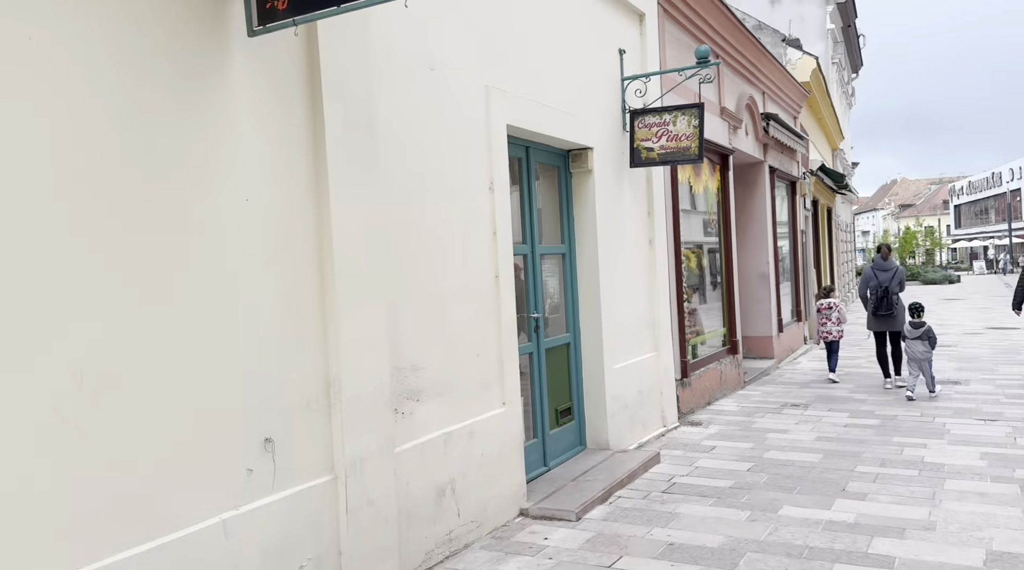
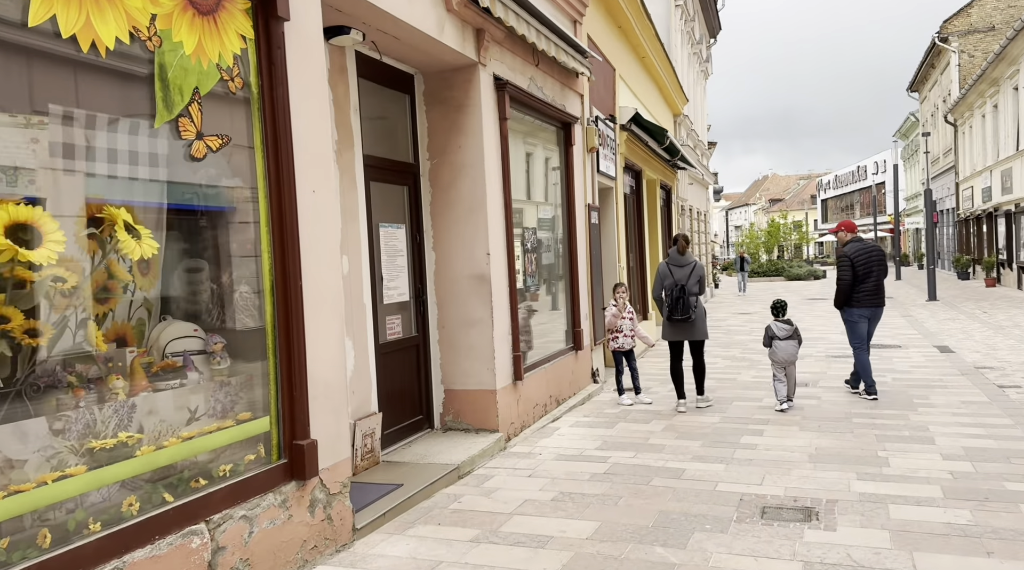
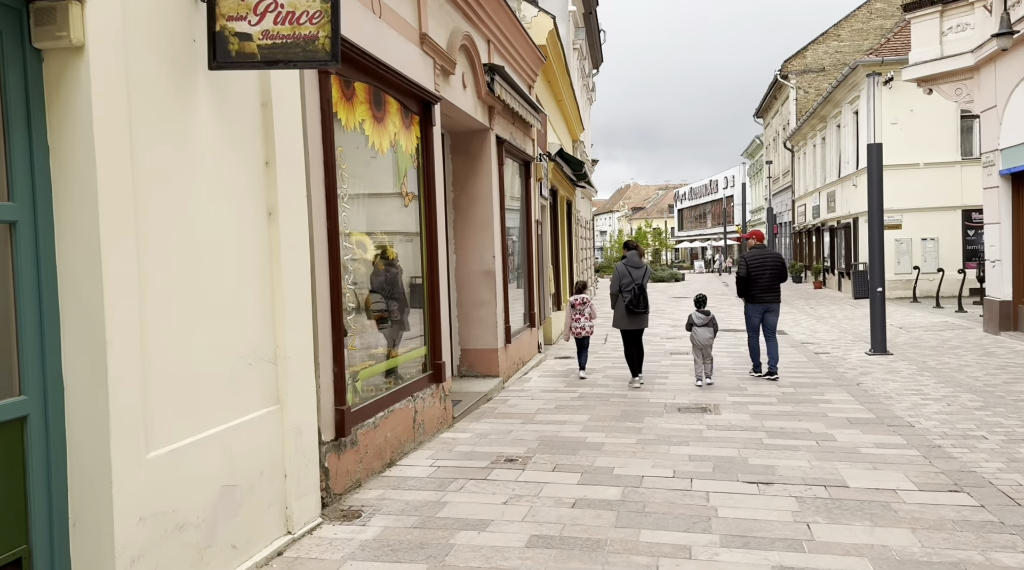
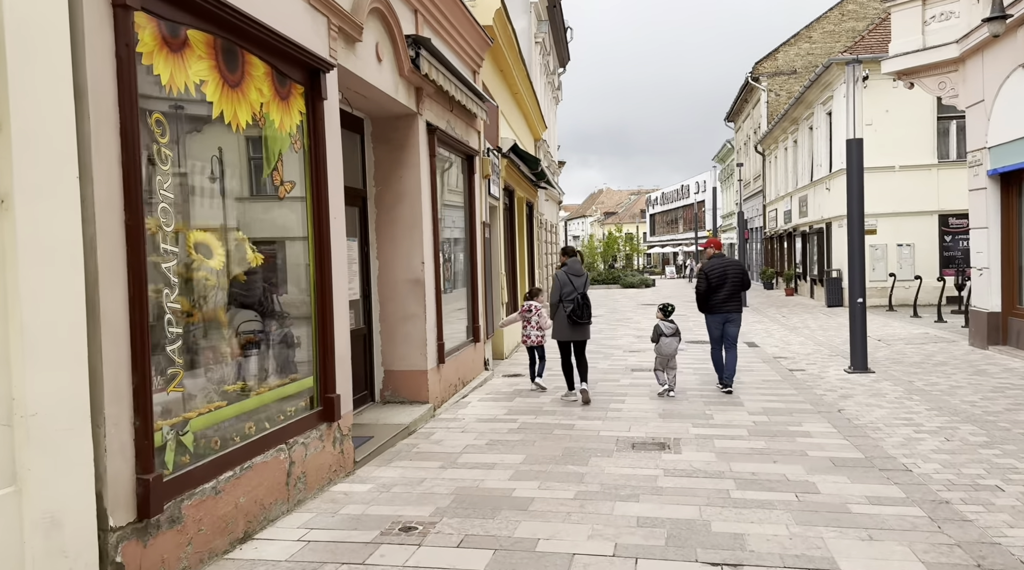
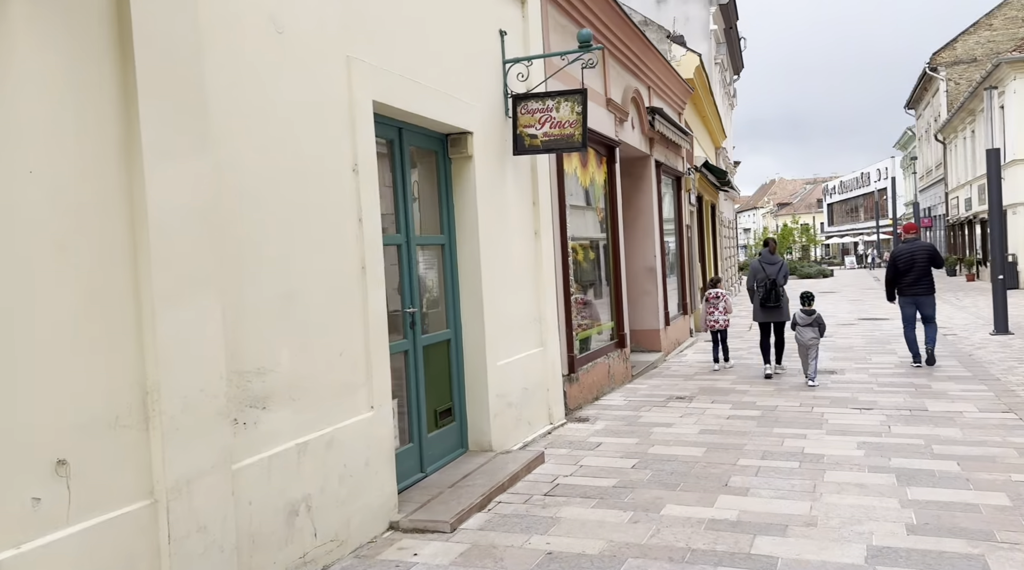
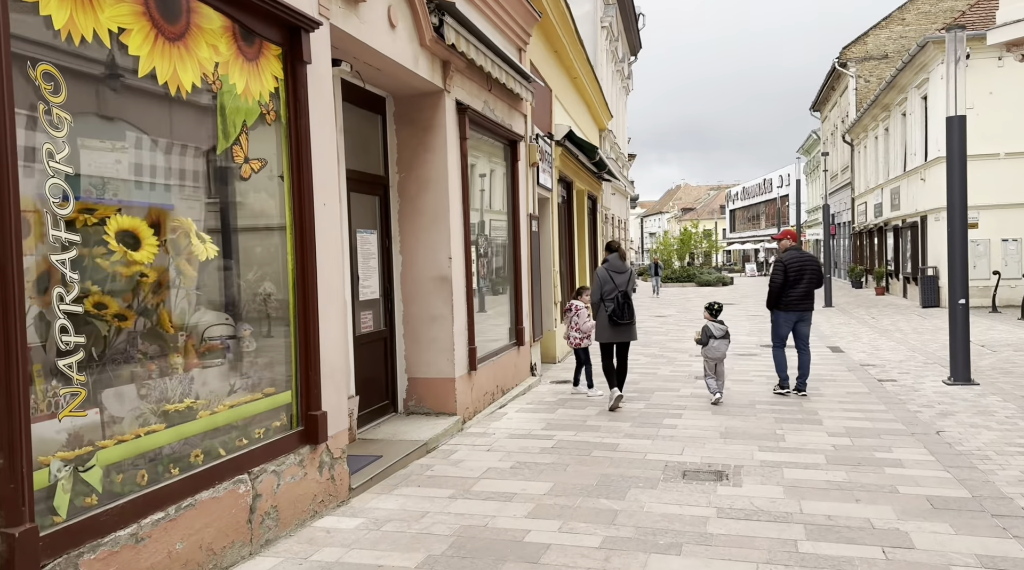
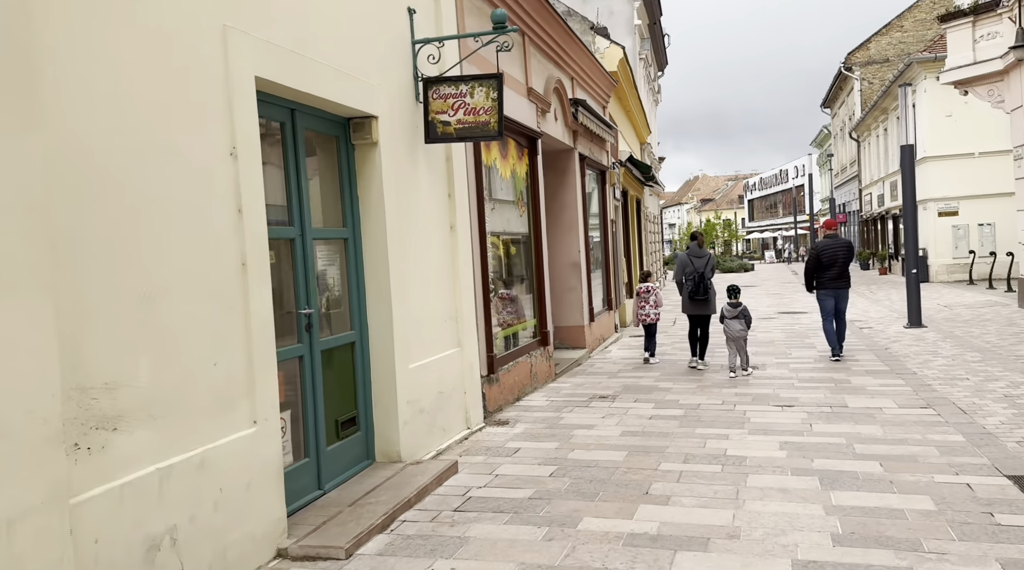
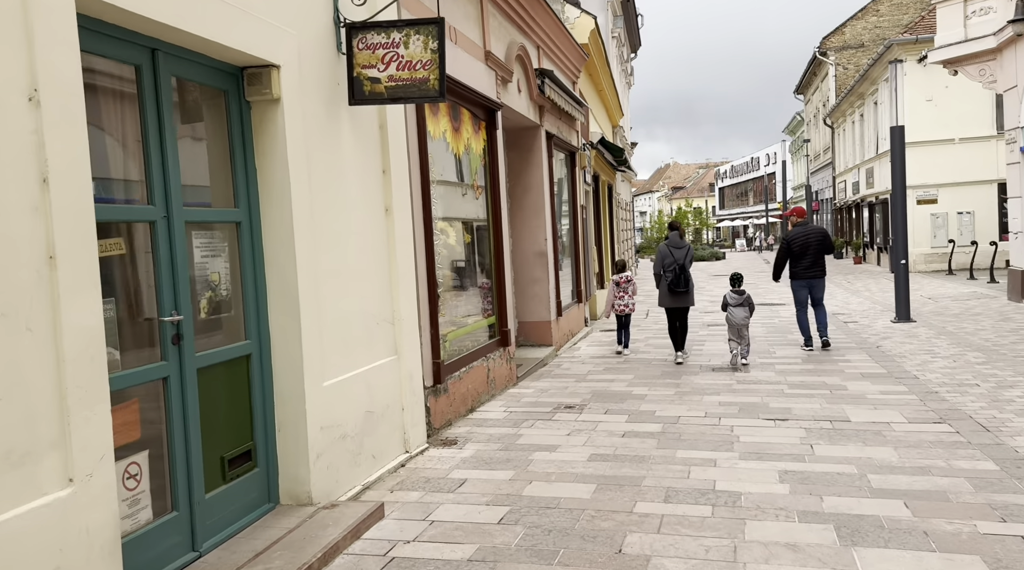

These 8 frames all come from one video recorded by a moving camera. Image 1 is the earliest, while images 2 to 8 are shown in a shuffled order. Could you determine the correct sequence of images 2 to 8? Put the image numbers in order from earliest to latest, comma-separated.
5, 7, 8, 3, 4, 6, 2
